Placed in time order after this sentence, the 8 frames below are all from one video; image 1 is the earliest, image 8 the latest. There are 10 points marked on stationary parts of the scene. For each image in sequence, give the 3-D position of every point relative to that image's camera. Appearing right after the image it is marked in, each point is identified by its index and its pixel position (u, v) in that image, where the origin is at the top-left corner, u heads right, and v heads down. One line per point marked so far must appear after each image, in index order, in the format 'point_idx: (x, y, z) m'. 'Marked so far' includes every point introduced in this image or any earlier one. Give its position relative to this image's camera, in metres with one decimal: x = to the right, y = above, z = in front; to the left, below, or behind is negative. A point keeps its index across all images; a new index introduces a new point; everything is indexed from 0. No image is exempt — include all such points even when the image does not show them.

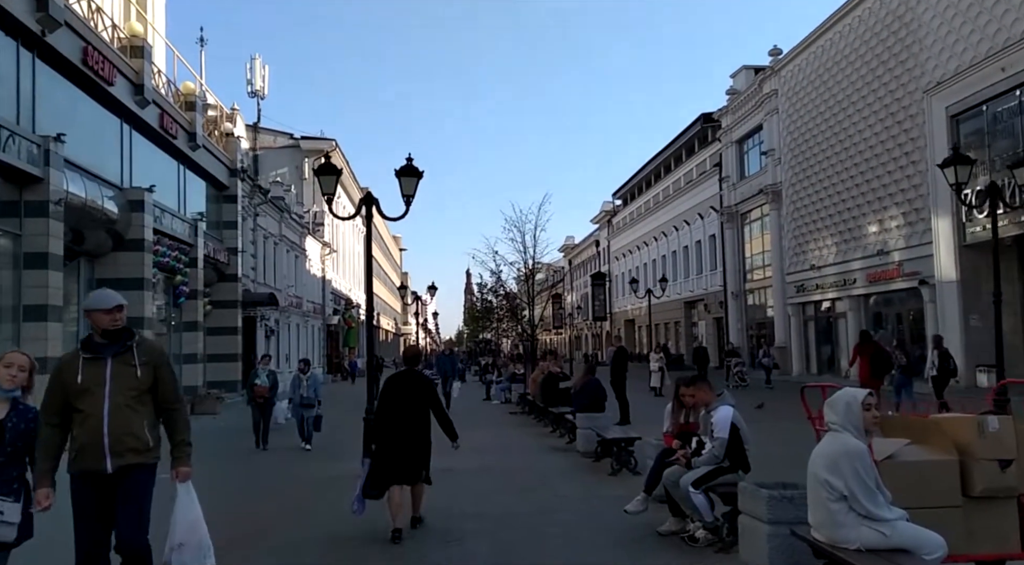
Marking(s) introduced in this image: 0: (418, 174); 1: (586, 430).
0: (-1.3, +1.5, +11.5) m
1: (+1.1, -2.2, +12.2) m
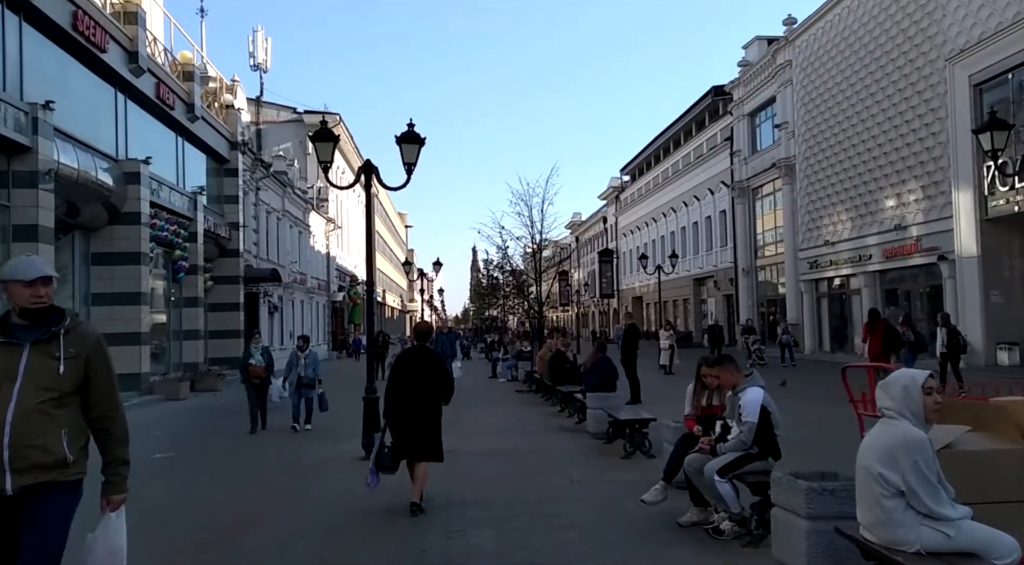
0: (-1.2, +1.9, +10.8) m
1: (+1.2, -1.8, +11.6) m
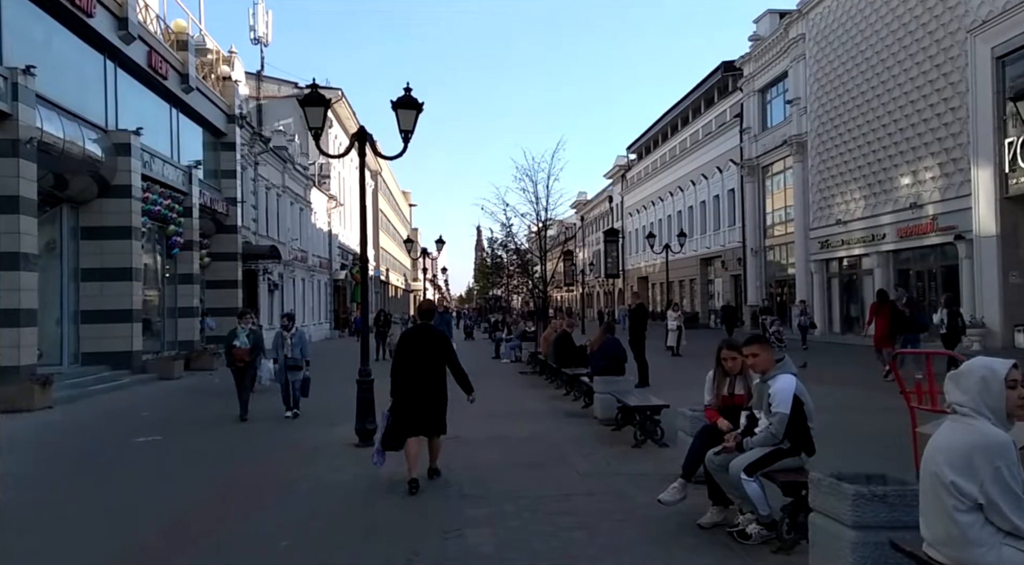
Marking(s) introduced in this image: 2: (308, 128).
0: (-1.2, +2.2, +10.1) m
1: (+1.2, -1.5, +11.0) m
2: (-2.5, +1.9, +10.0) m
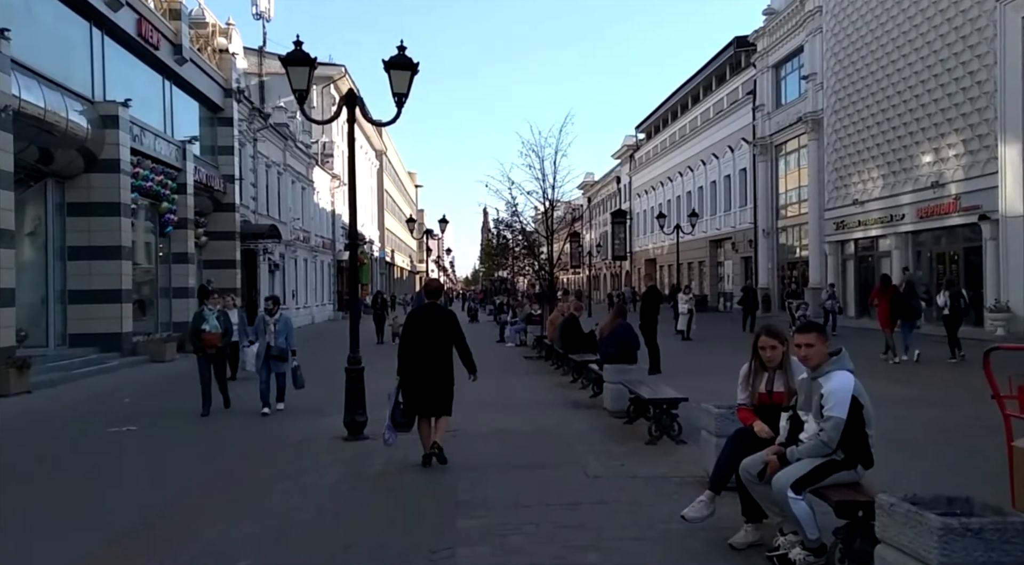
0: (-1.1, +2.4, +9.2) m
1: (+1.3, -1.3, +10.1) m
2: (-2.4, +2.1, +9.1) m
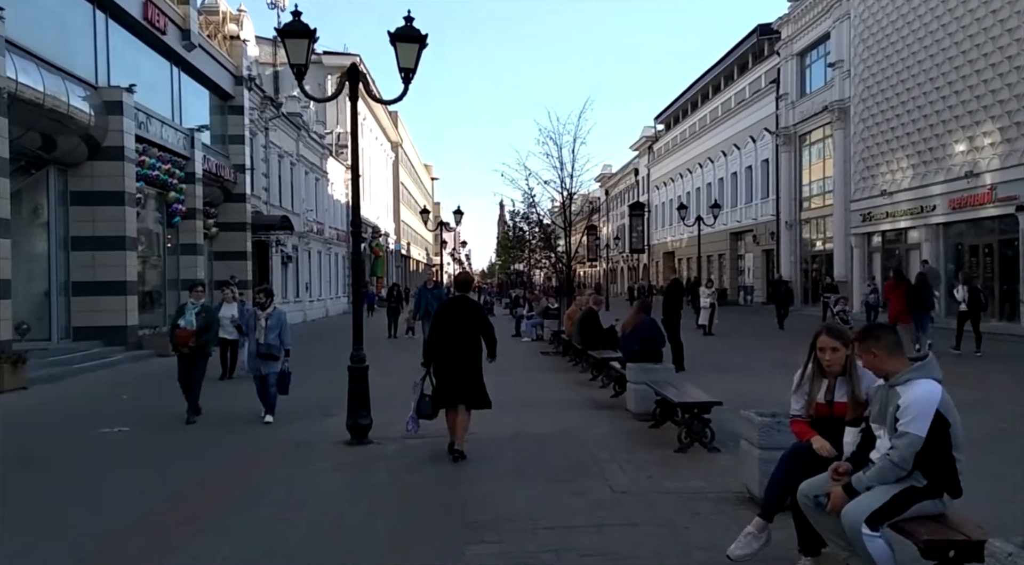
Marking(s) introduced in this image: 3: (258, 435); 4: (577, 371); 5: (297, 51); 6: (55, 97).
0: (-0.9, +2.5, +8.5) m
1: (+1.4, -1.2, +9.4) m
2: (-2.3, +2.2, +8.4) m
3: (-3.0, -1.8, +9.9) m
4: (+1.2, -1.6, +15.4) m
5: (-2.2, +2.3, +8.4) m
6: (-8.6, +3.5, +15.7) m
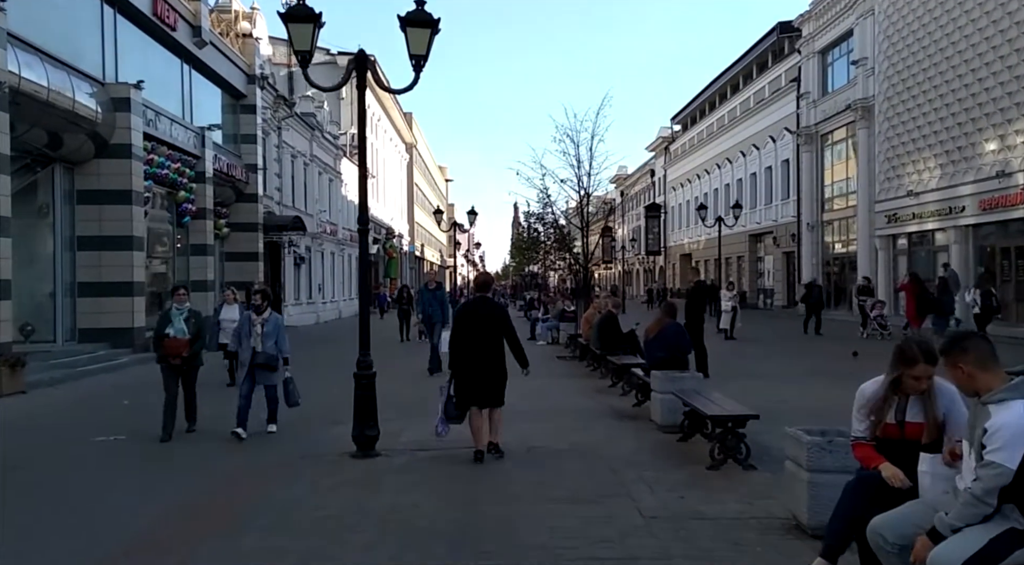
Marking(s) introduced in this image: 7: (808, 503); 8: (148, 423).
0: (-0.8, +2.5, +7.9) m
1: (+1.6, -1.2, +8.8) m
2: (-2.1, +2.2, +7.9) m
3: (-2.8, -1.8, +9.4) m
4: (+1.5, -1.7, +14.8) m
5: (-2.0, +2.3, +7.9) m
6: (-8.3, +3.5, +15.3) m
7: (+1.8, -1.4, +5.1) m
8: (-5.1, -1.9, +11.6) m
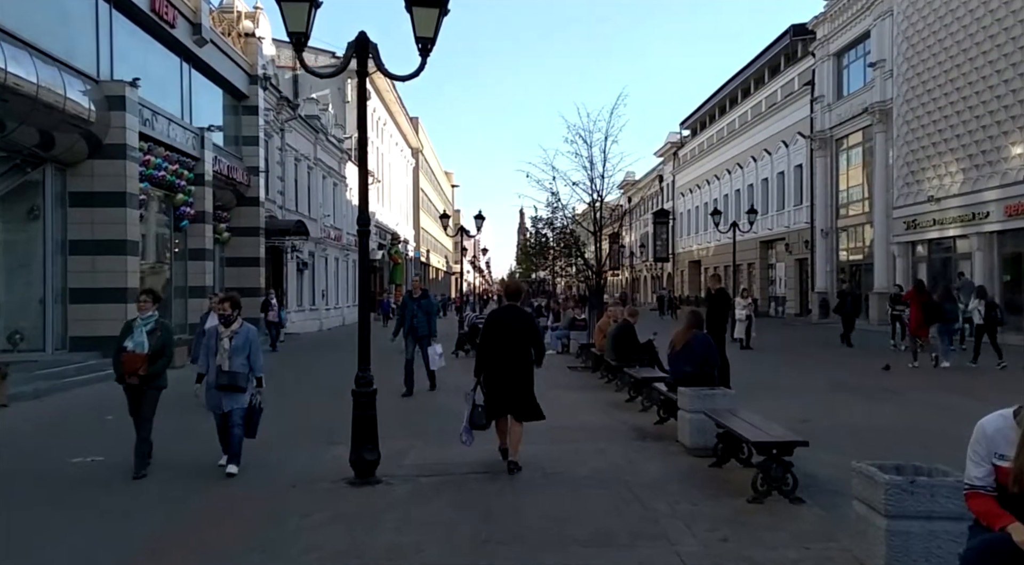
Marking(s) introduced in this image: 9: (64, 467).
0: (-0.6, +2.4, +7.2) m
1: (+1.8, -1.3, +8.0) m
2: (-1.9, +2.1, +7.2) m
3: (-2.7, -1.9, +8.6) m
4: (+1.7, -1.8, +14.0) m
5: (-1.8, +2.3, +7.1) m
6: (-8.1, +3.4, +14.6) m
7: (+1.9, -1.4, +4.3) m
8: (-4.9, -2.0, +10.8) m
9: (-4.8, -2.0, +9.0) m
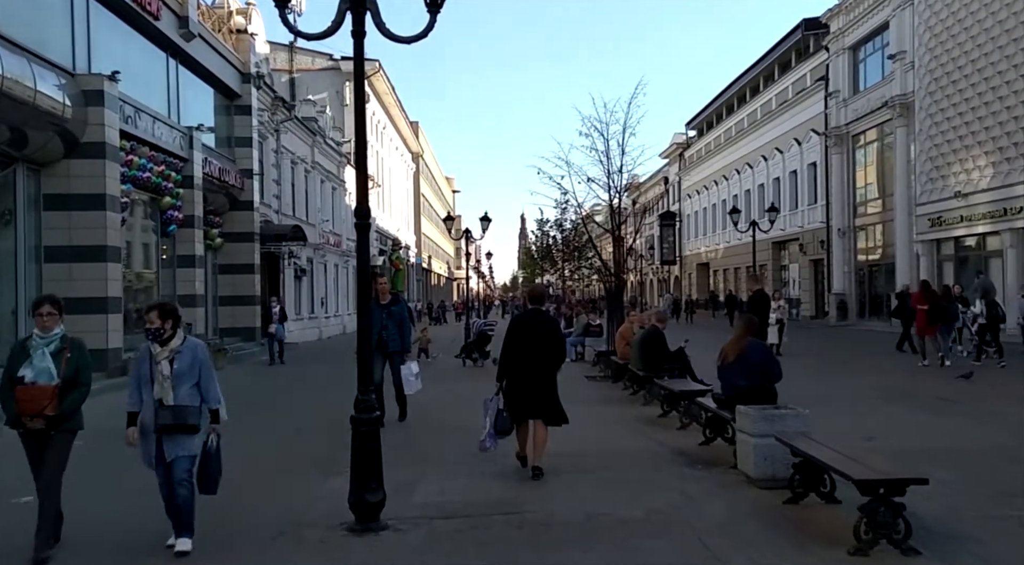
0: (-0.4, +2.4, +5.9) m
1: (+2.0, -1.3, +6.7) m
2: (-1.7, +2.1, +5.9) m
3: (-2.5, -1.9, +7.3) m
4: (+1.9, -1.8, +12.7) m
5: (-1.7, +2.2, +5.8) m
6: (-7.9, +3.2, +13.3) m
7: (+2.2, -1.4, +3.0) m
8: (-4.7, -2.1, +9.5) m
9: (-4.6, -2.1, +7.7) m
